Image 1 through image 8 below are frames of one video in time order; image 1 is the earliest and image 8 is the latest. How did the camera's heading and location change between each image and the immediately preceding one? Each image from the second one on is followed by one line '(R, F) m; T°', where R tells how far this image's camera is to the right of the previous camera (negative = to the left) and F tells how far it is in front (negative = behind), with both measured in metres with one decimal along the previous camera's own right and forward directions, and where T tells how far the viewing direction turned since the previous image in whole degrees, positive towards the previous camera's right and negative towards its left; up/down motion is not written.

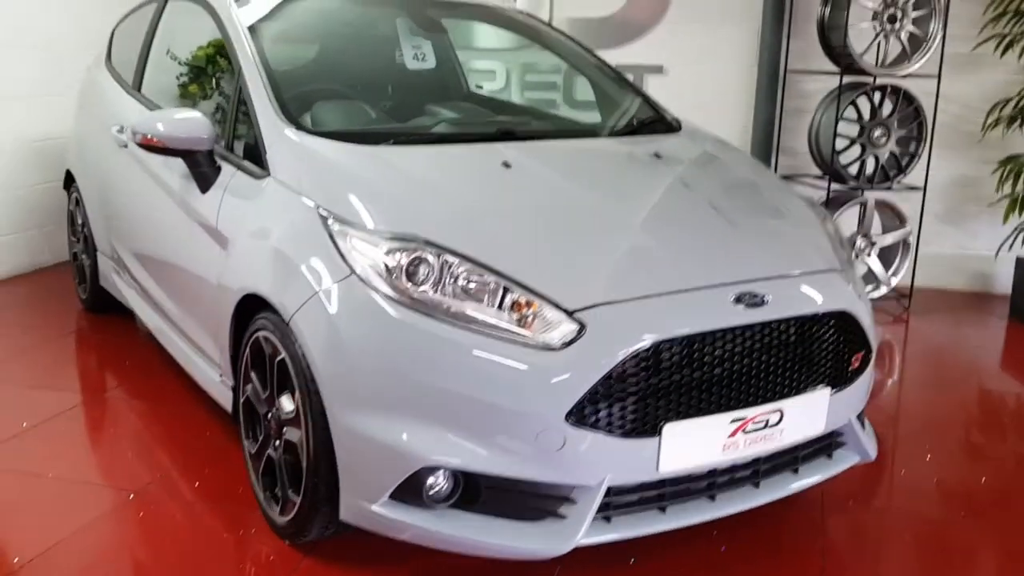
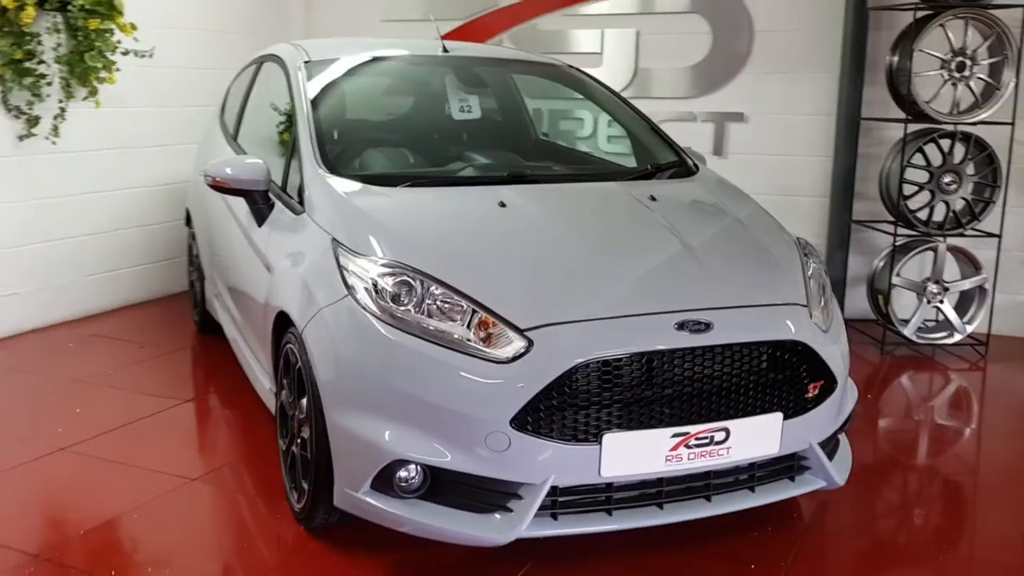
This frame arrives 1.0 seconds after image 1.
(+0.4, -0.2) m; -9°
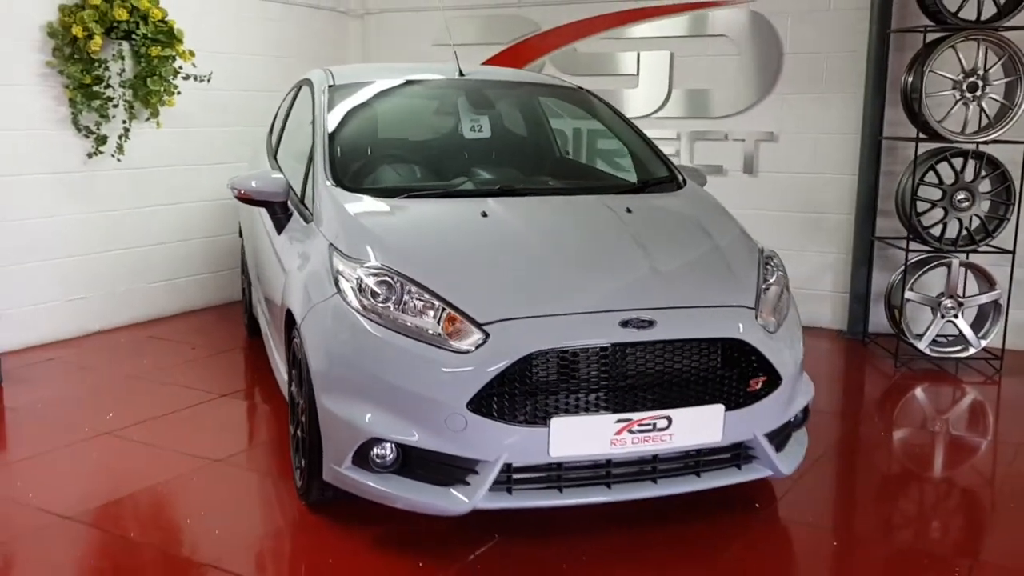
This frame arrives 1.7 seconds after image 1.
(+0.2, -0.2) m; -5°
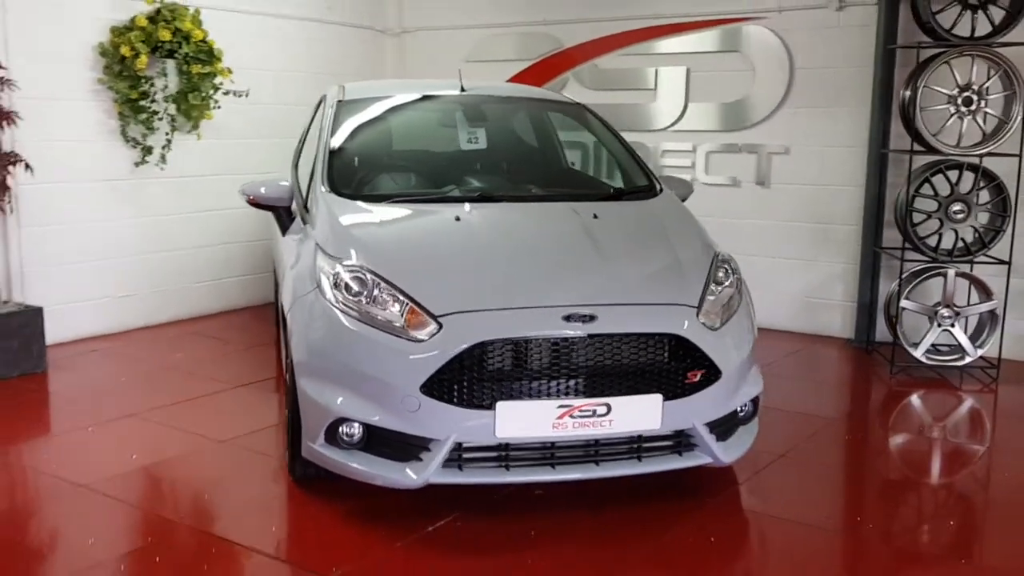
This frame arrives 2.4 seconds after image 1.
(+0.3, -0.2) m; -4°
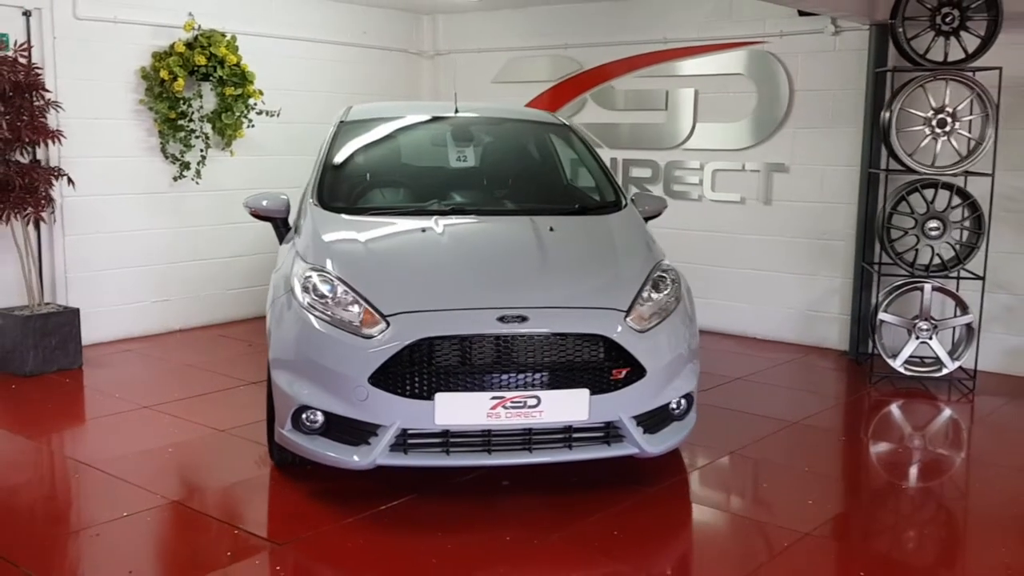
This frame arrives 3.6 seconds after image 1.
(+0.3, -0.3) m; -4°
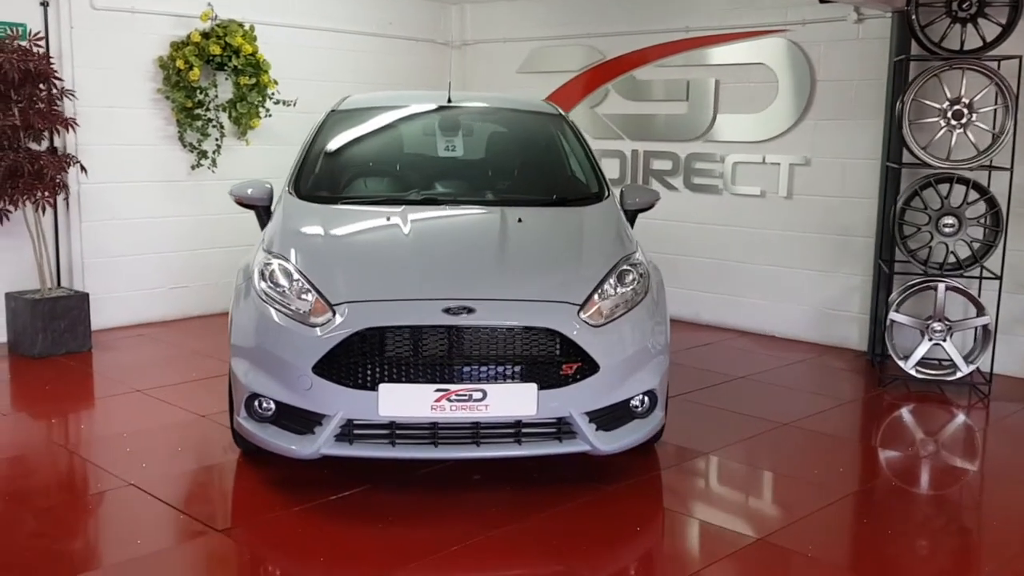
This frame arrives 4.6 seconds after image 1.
(+0.3, +0.1) m; -4°
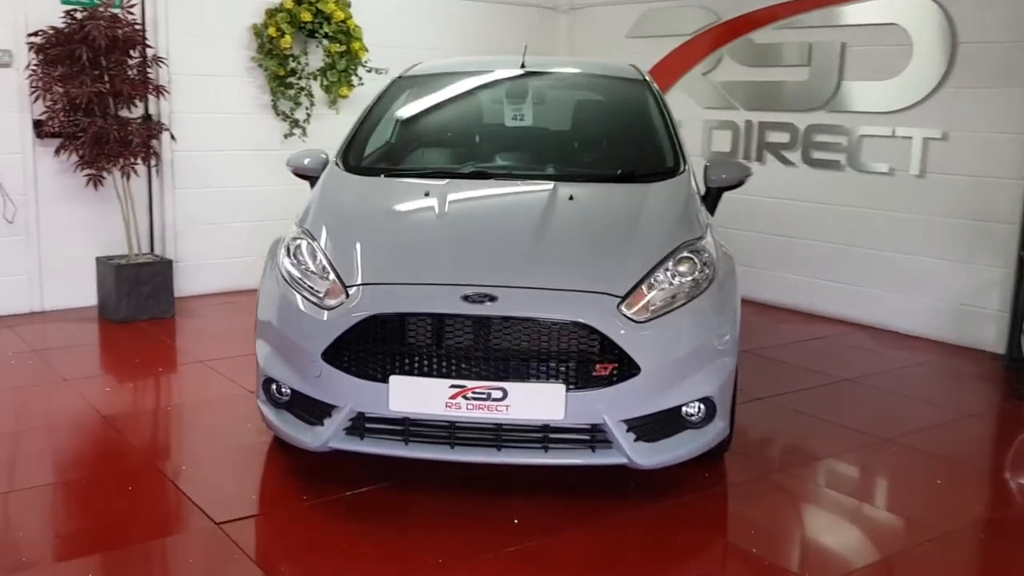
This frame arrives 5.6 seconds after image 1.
(+0.3, +0.3) m; -9°
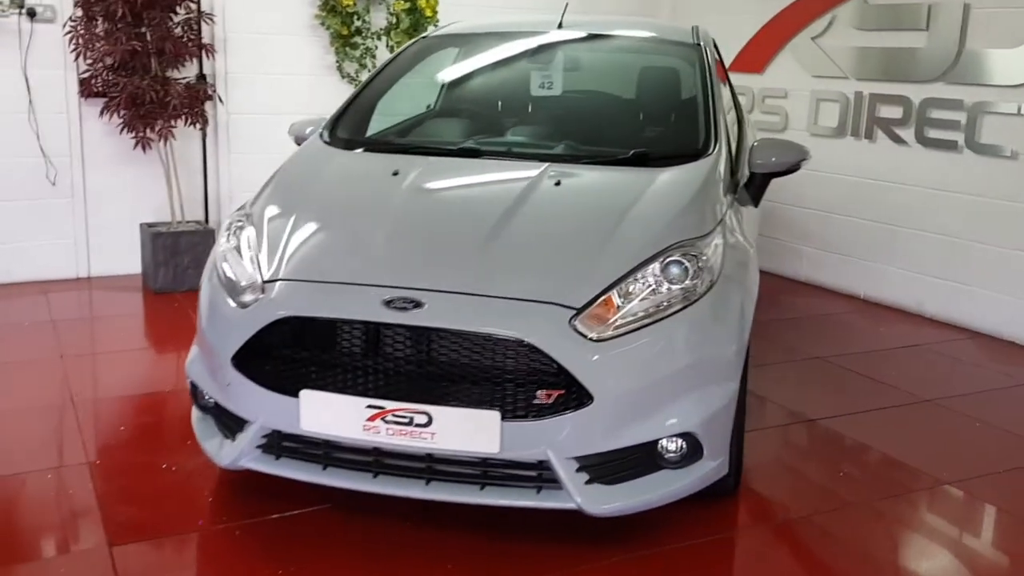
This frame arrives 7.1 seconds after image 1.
(+0.4, +0.4) m; -8°
